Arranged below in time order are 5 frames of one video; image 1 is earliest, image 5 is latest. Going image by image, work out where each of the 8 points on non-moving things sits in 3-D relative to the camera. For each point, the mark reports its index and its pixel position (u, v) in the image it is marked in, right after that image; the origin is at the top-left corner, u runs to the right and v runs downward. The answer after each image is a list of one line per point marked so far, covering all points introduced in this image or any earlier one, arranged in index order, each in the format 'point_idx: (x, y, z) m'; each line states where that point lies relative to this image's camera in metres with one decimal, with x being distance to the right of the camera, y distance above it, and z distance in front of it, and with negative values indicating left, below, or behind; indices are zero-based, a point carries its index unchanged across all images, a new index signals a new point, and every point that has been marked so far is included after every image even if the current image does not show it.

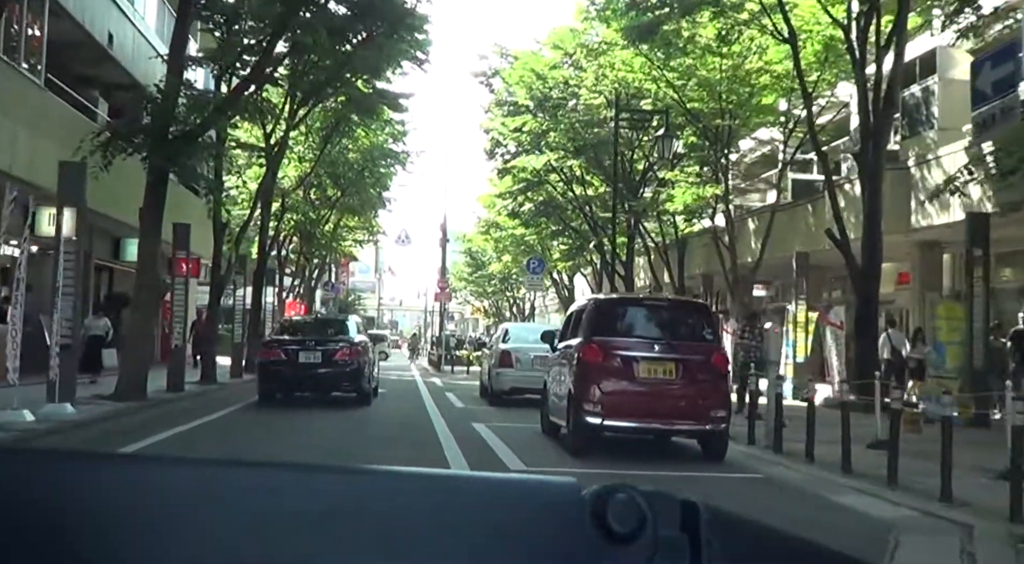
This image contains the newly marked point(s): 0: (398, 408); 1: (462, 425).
0: (-2.4, -2.5, +20.5) m
1: (-0.8, -2.2, +15.5) m
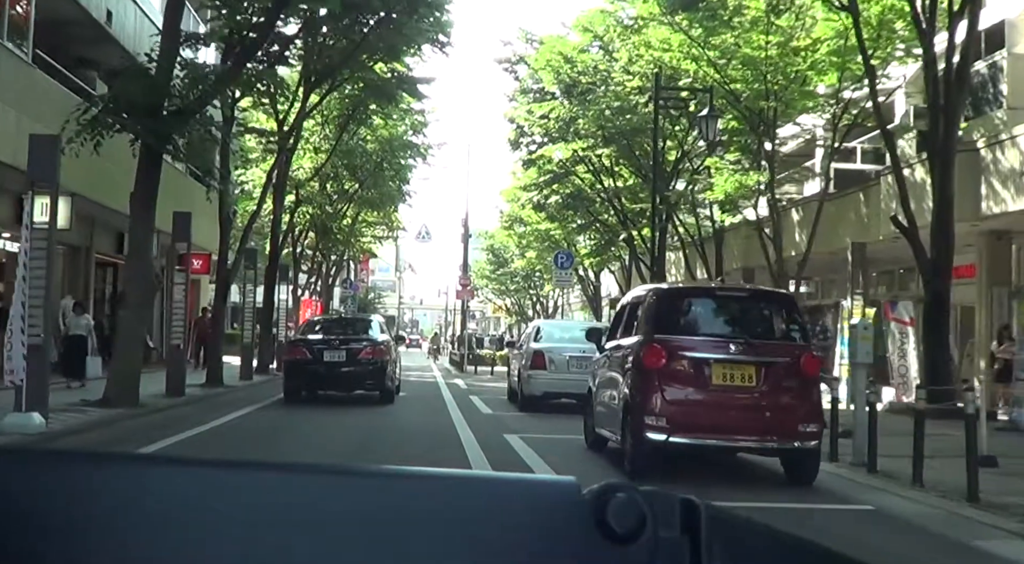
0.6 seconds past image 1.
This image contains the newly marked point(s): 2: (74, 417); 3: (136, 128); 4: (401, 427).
0: (-1.8, -2.4, +19.0) m
1: (-0.3, -2.1, +14.0) m
2: (-6.1, -1.9, +13.9) m
3: (-5.0, +2.1, +12.9) m
4: (-1.8, -2.3, +16.0) m
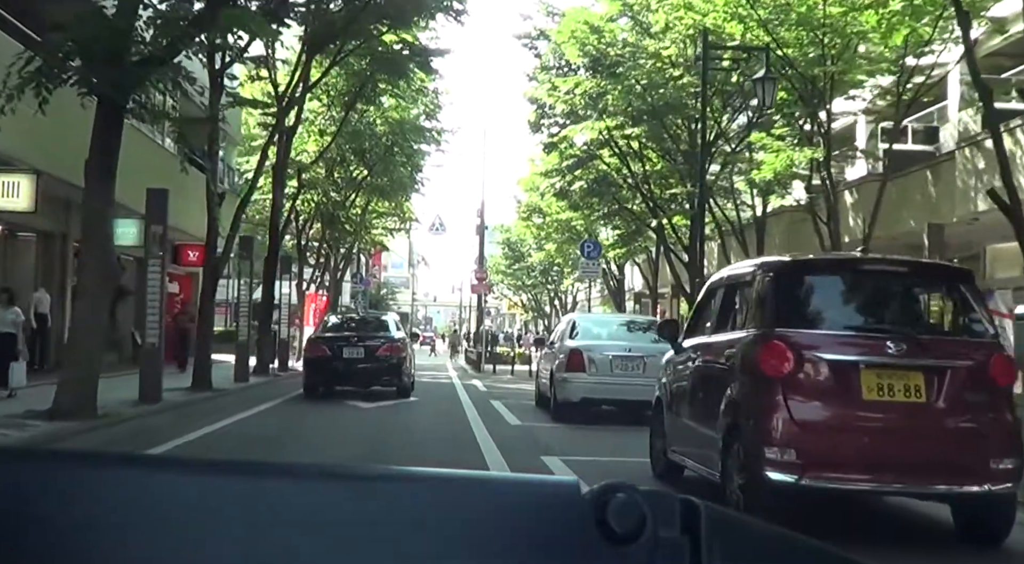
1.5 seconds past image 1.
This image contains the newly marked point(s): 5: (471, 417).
0: (-1.4, -2.2, +16.7) m
1: (+0.1, -1.9, +11.7) m
2: (-5.7, -1.7, +11.7) m
3: (-4.6, +2.2, +10.7) m
4: (-1.4, -2.1, +13.8) m
5: (-0.6, -2.1, +15.4) m
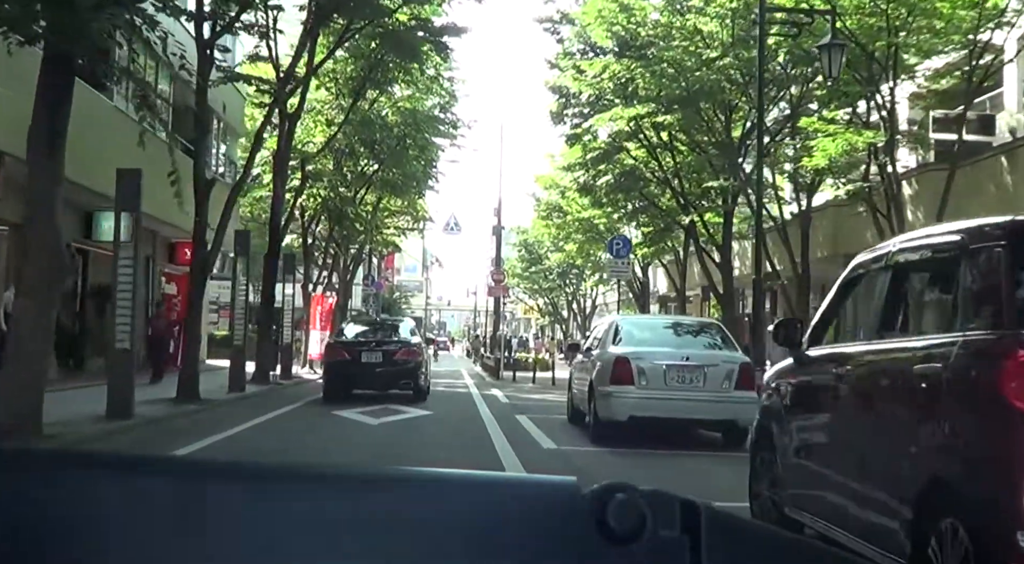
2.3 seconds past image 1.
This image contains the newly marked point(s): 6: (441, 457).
0: (-1.0, -2.2, +14.8) m
1: (+0.4, -1.9, +9.8) m
2: (-5.4, -1.7, +9.8) m
3: (-4.3, +2.3, +8.9) m
4: (-1.0, -2.1, +11.8) m
5: (-0.3, -2.1, +13.4) m
6: (-0.7, -2.0, +10.8) m
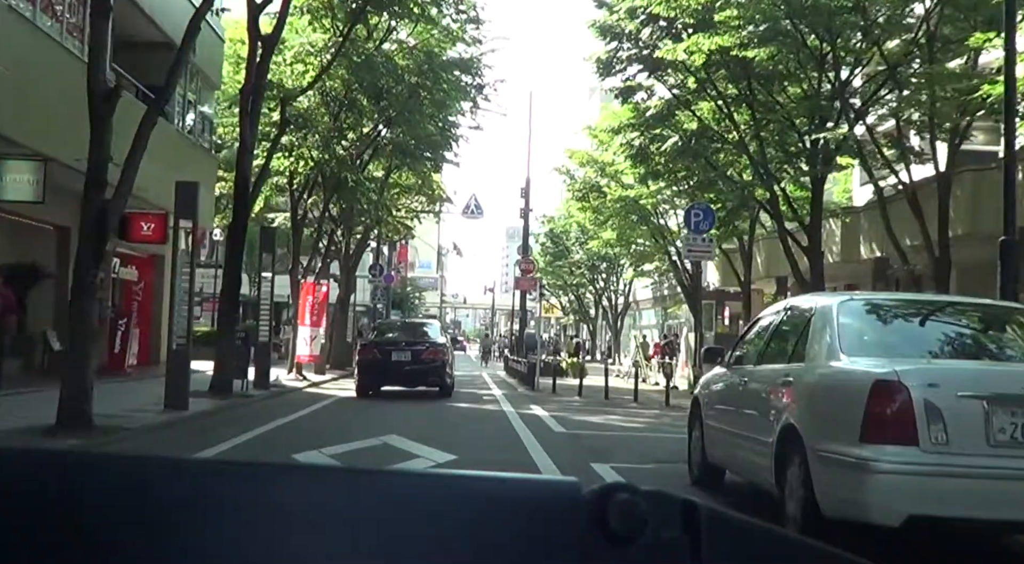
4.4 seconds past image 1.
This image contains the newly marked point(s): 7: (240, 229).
0: (-0.3, -1.9, +9.5) m
1: (+1.0, -1.6, +4.5) m
2: (-4.8, -1.3, +4.6) m
3: (-3.7, +2.6, +3.6) m
4: (-0.4, -1.8, +6.5) m
5: (+0.4, -1.8, +8.1) m
6: (-0.2, -1.7, +5.5) m
7: (-4.6, +1.0, +17.2) m
